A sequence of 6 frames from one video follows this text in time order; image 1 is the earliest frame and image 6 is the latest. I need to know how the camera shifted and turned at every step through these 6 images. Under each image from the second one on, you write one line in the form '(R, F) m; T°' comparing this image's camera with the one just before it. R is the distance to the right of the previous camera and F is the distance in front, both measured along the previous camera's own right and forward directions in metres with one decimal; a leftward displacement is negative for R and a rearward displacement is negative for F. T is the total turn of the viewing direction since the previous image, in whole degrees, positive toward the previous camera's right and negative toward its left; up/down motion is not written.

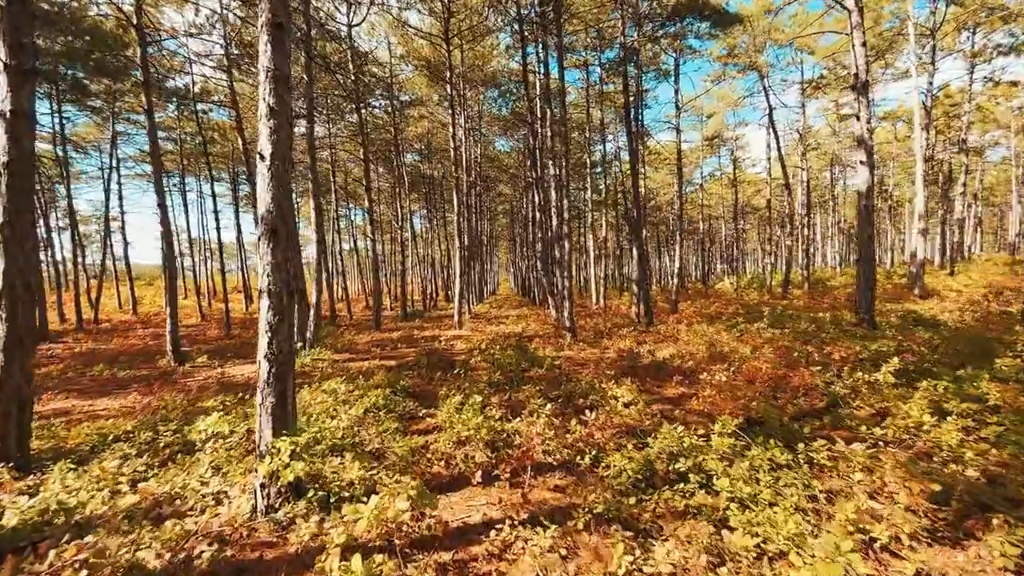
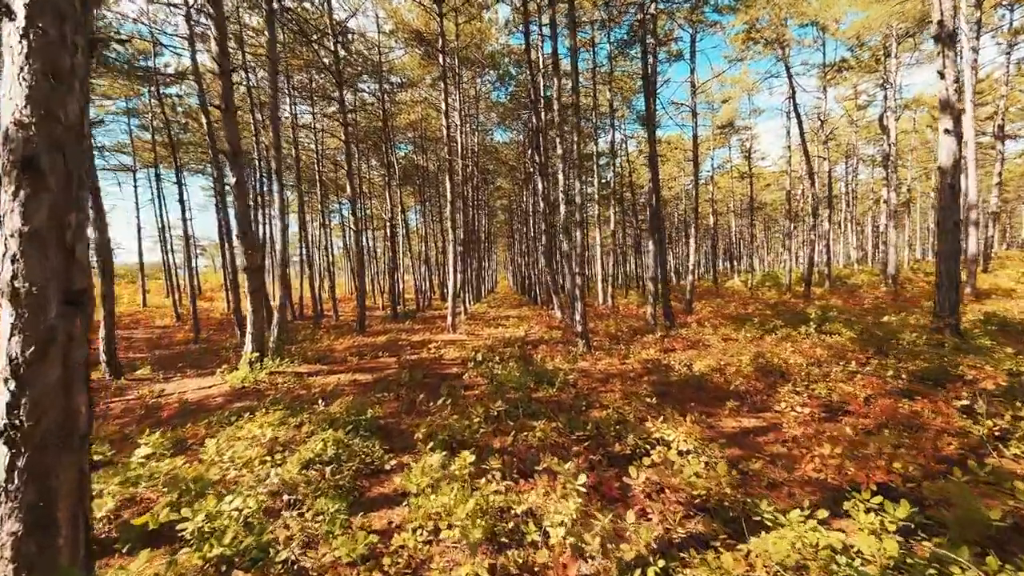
(-0.1, +1.9) m; 0°
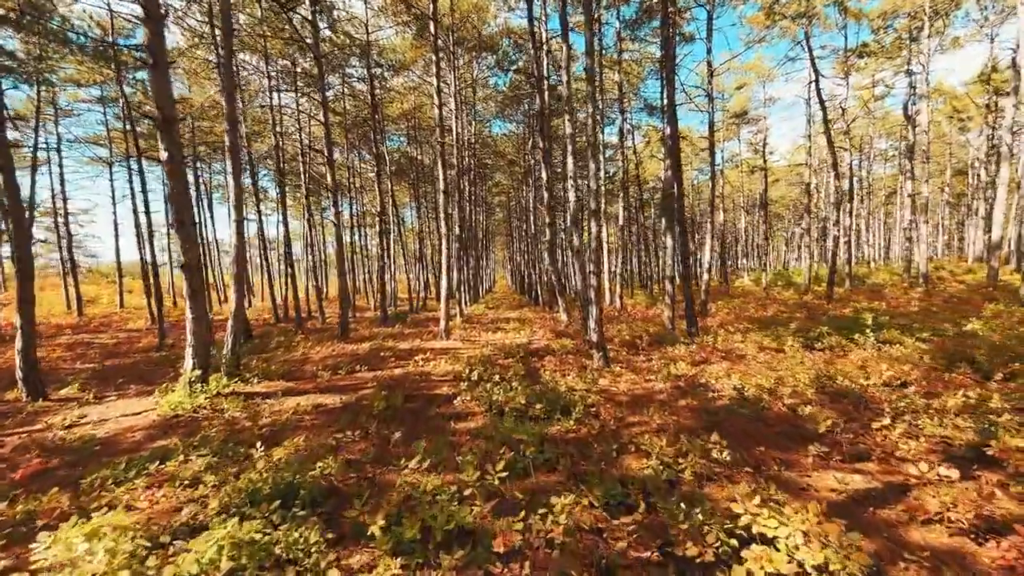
(-0.1, +1.7) m; 0°
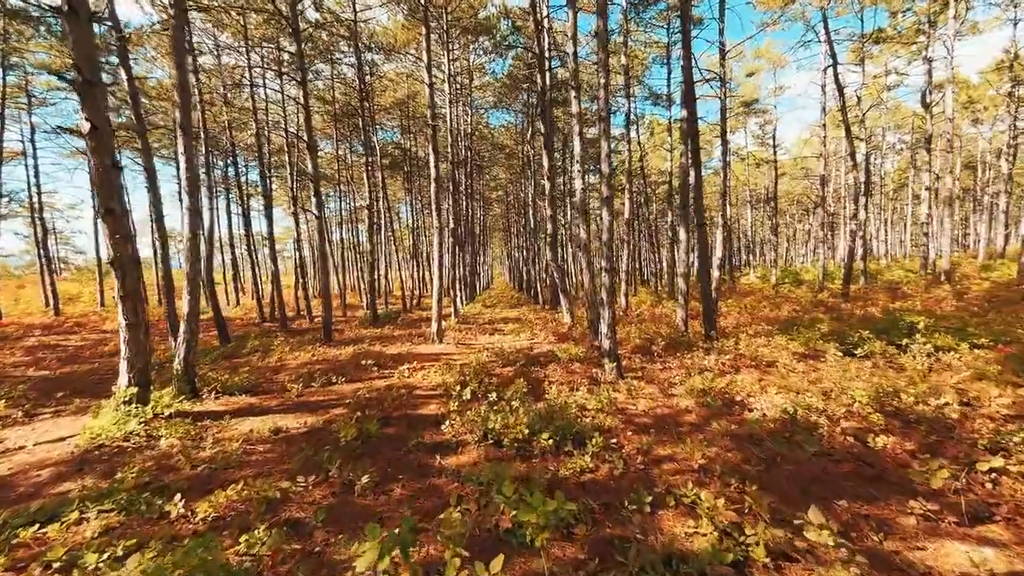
(0.0, +1.2) m; 0°
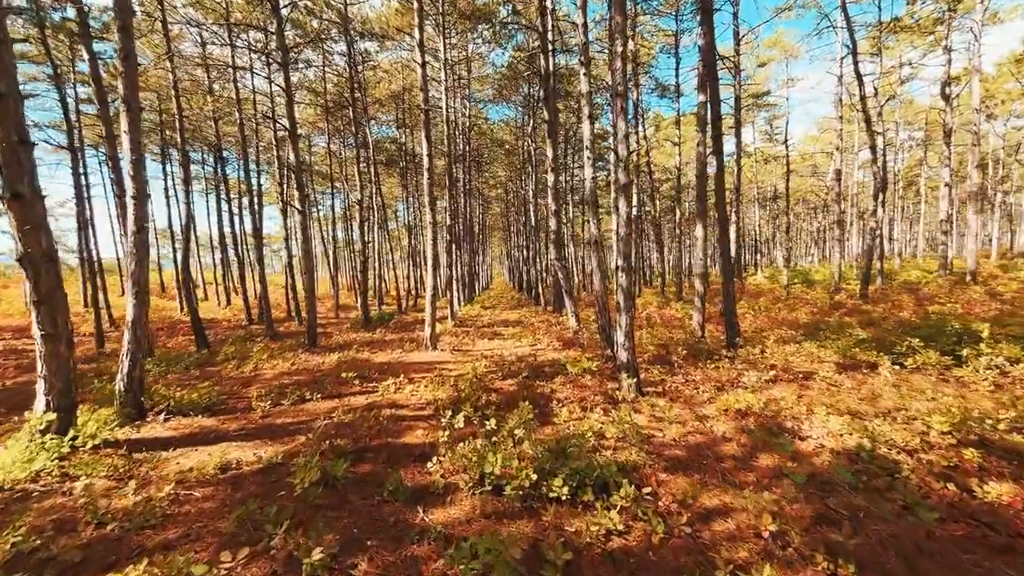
(0.0, +1.0) m; 0°
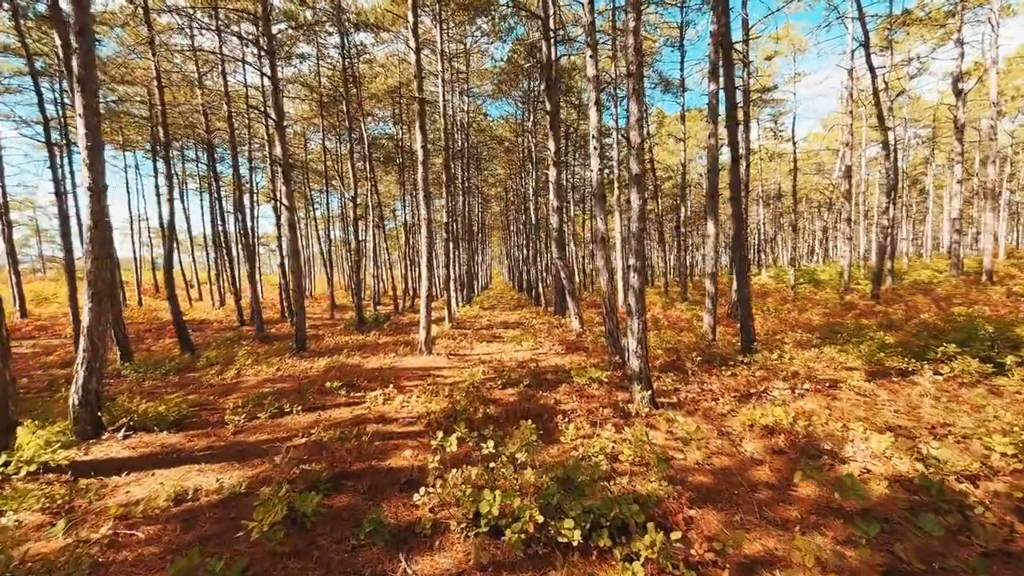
(0.0, +0.6) m; 0°
